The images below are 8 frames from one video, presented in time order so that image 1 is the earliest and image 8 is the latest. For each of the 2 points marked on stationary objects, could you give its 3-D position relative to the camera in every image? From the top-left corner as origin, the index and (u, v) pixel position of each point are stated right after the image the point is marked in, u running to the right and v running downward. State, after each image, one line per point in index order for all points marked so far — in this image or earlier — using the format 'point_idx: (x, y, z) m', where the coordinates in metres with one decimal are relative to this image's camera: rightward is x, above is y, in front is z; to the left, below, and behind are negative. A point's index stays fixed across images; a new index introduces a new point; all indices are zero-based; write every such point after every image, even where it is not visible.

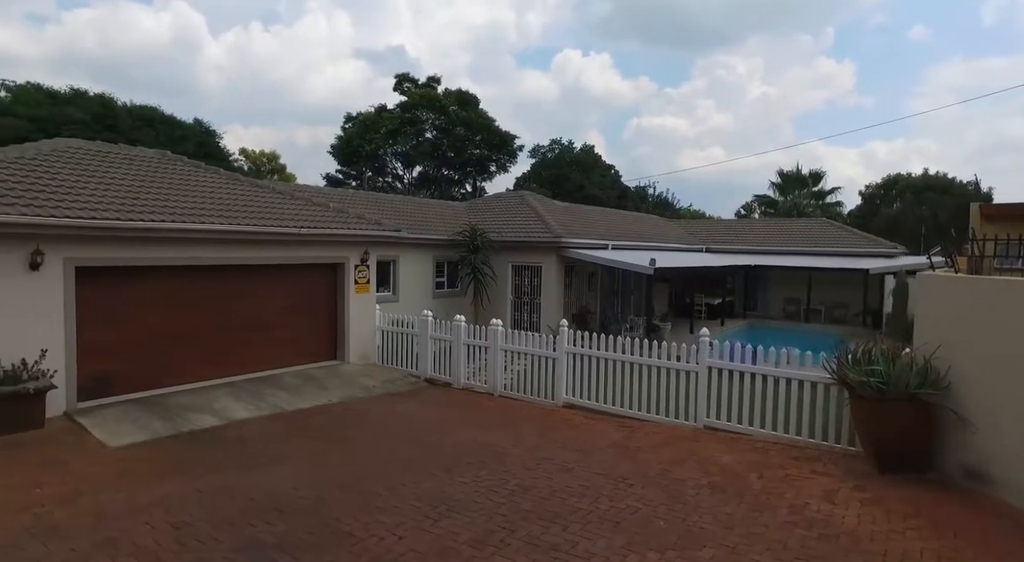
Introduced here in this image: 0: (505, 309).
0: (-0.2, -0.9, +19.0) m
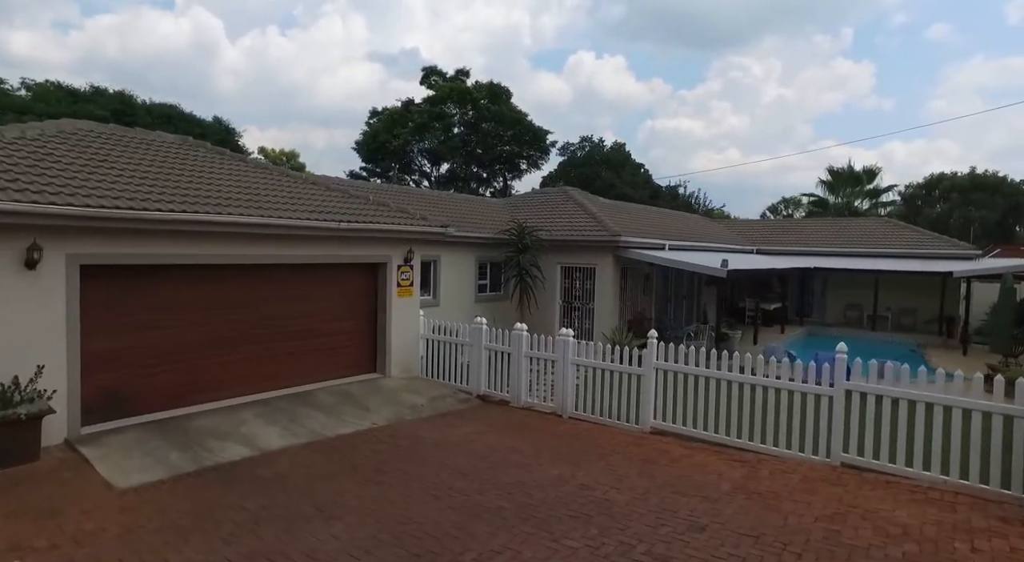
0: (+1.1, -0.9, +17.3) m
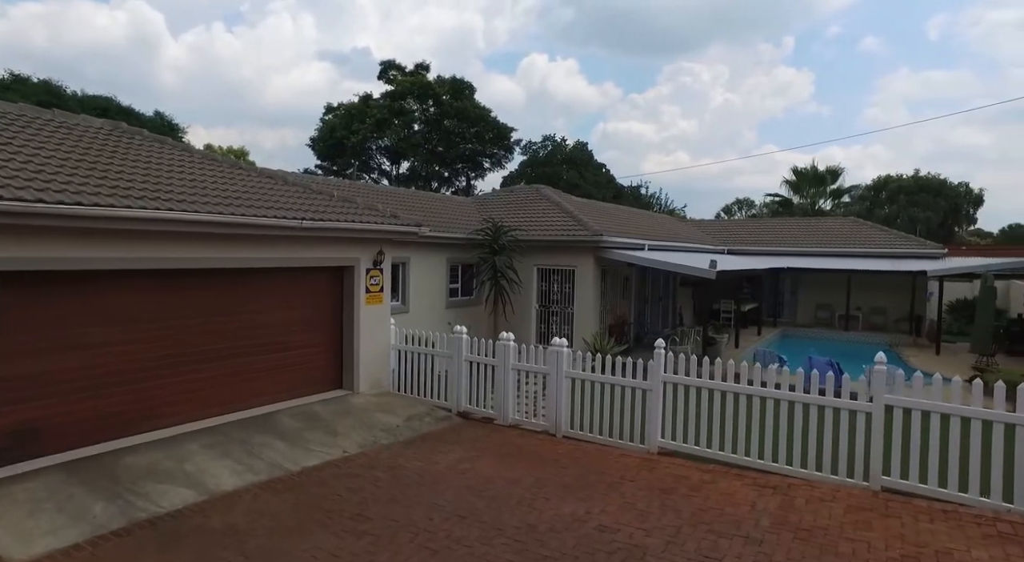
0: (+0.5, -1.0, +16.3) m
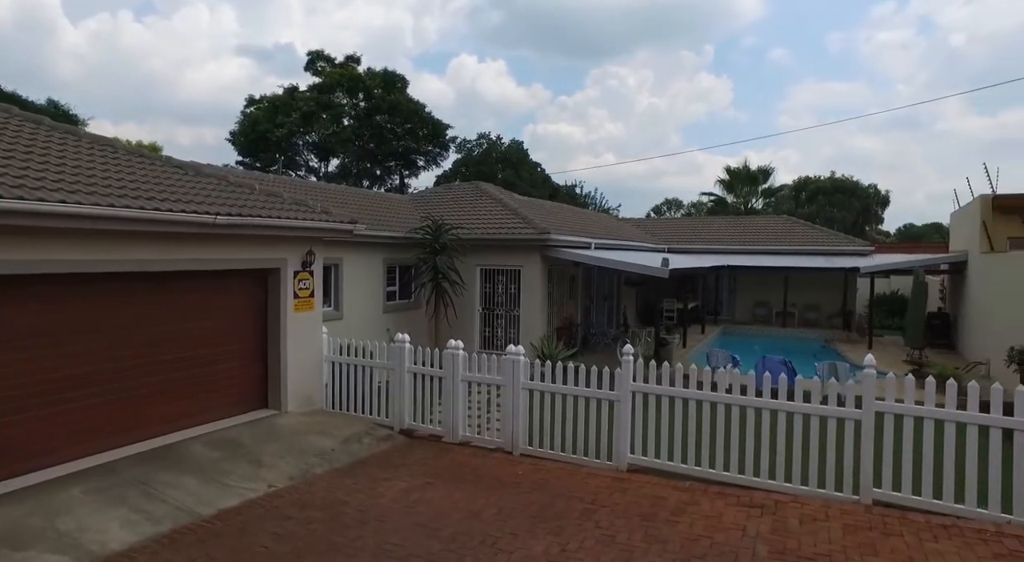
0: (-0.9, -1.1, +15.3) m
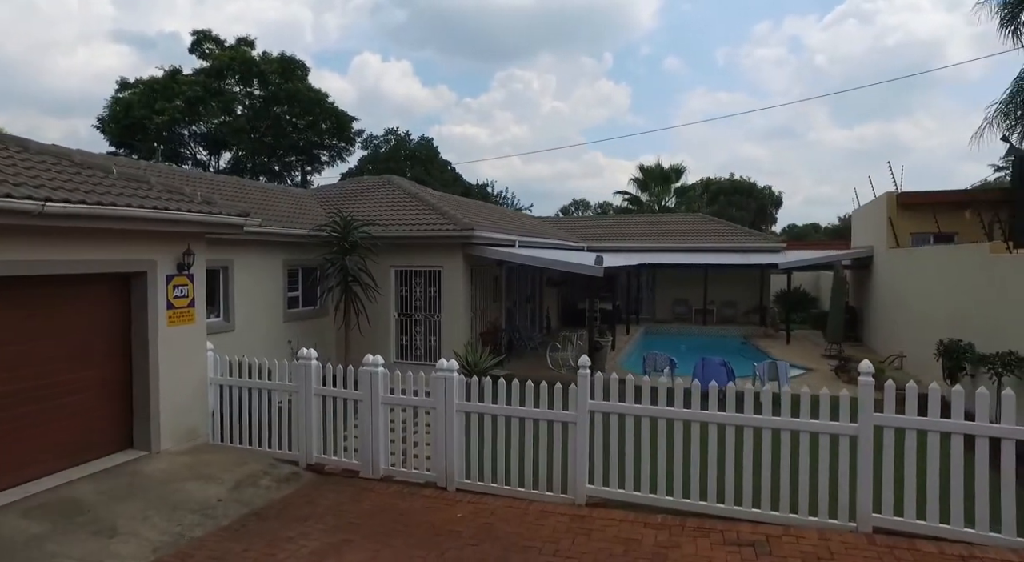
0: (-2.7, -1.1, +13.7) m
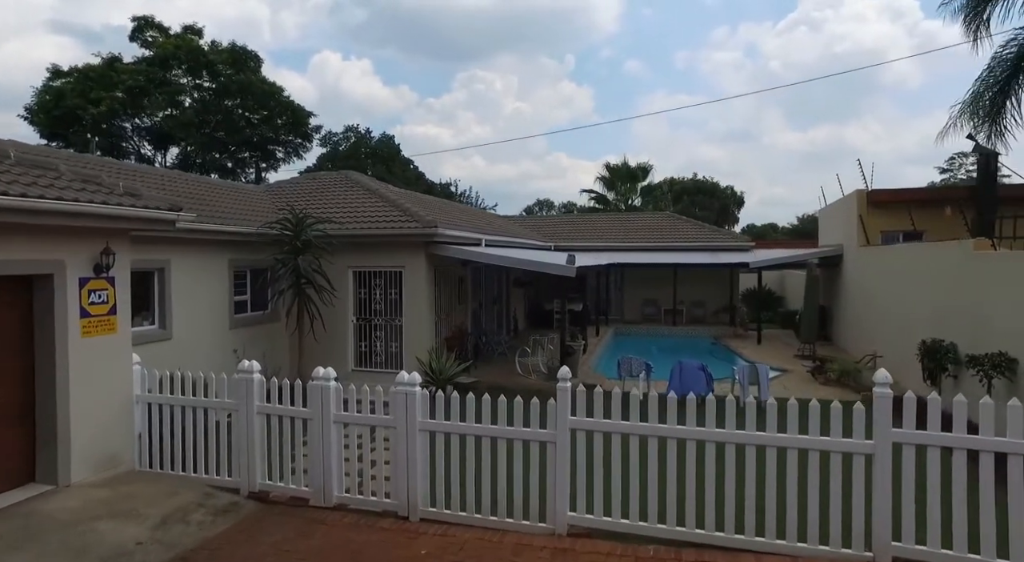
0: (-3.3, -1.2, +12.7) m
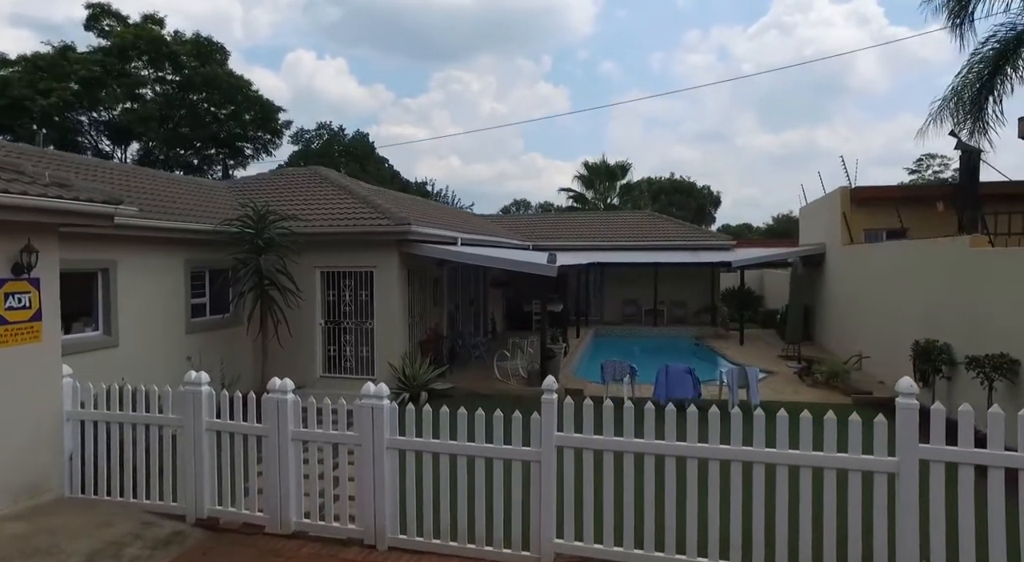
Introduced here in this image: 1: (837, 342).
0: (-3.8, -1.2, +12.0) m
1: (+9.3, -1.8, +18.1) m
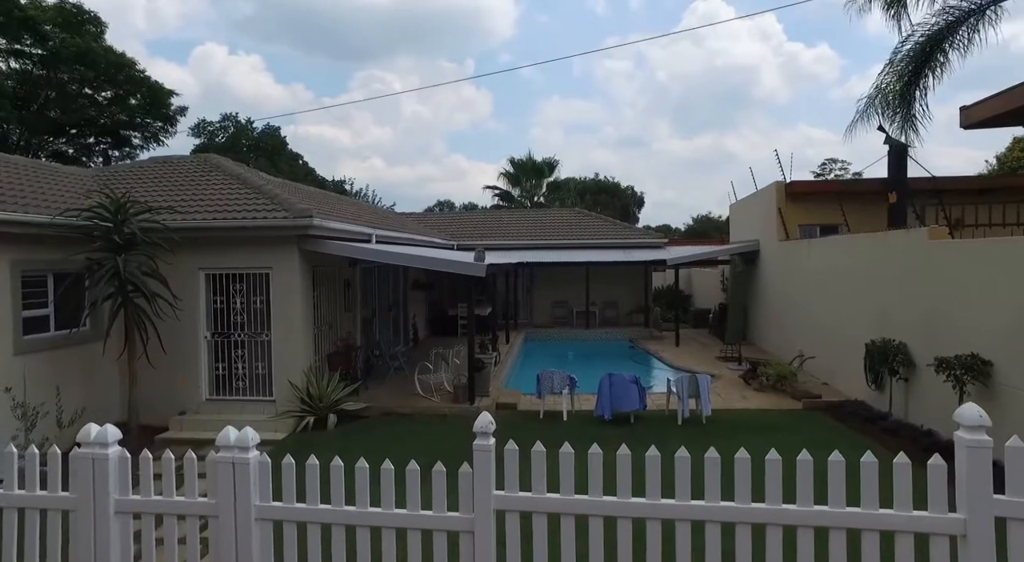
0: (-5.0, -1.2, +10.0) m
1: (+7.3, -1.7, +17.6) m
